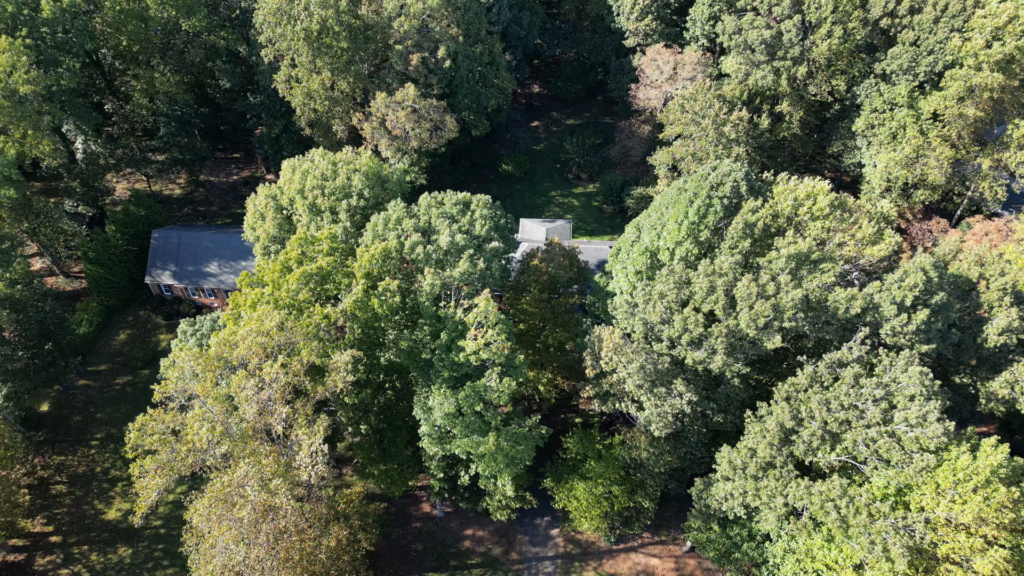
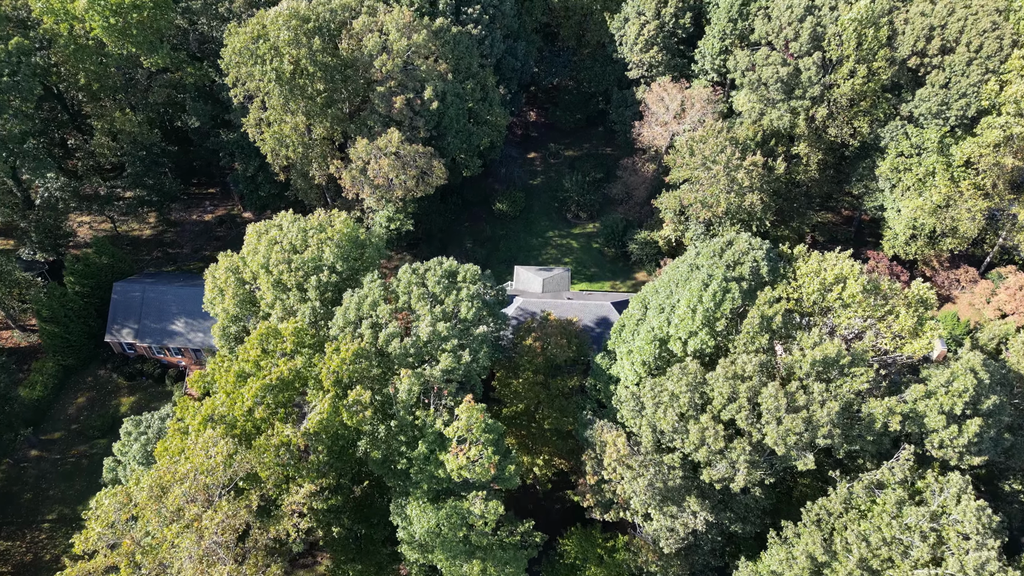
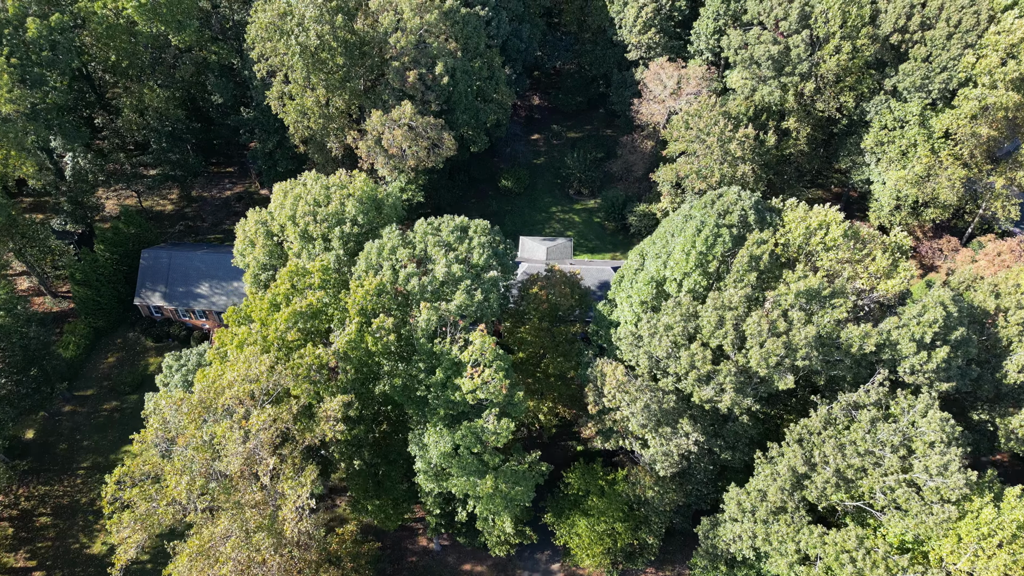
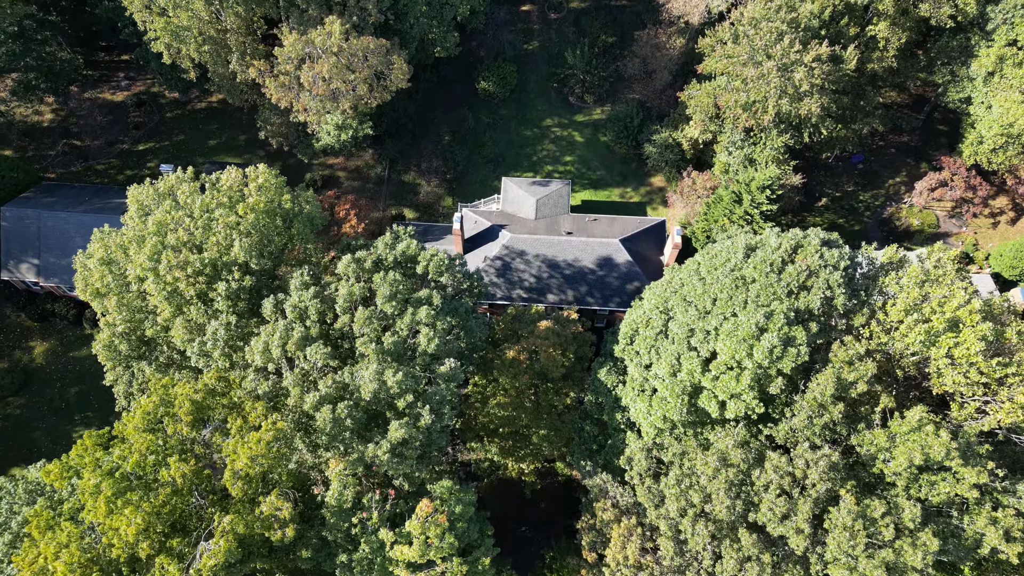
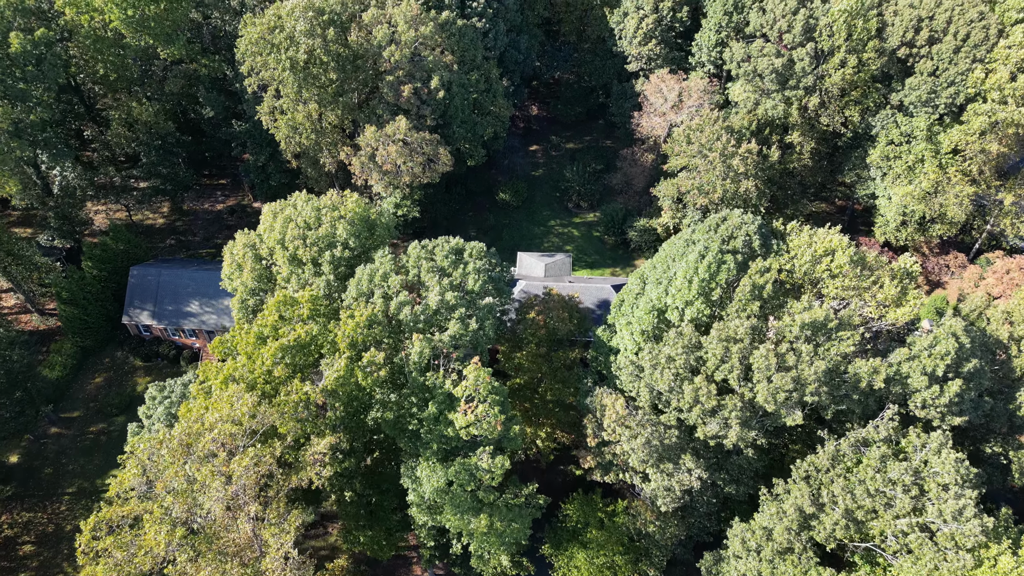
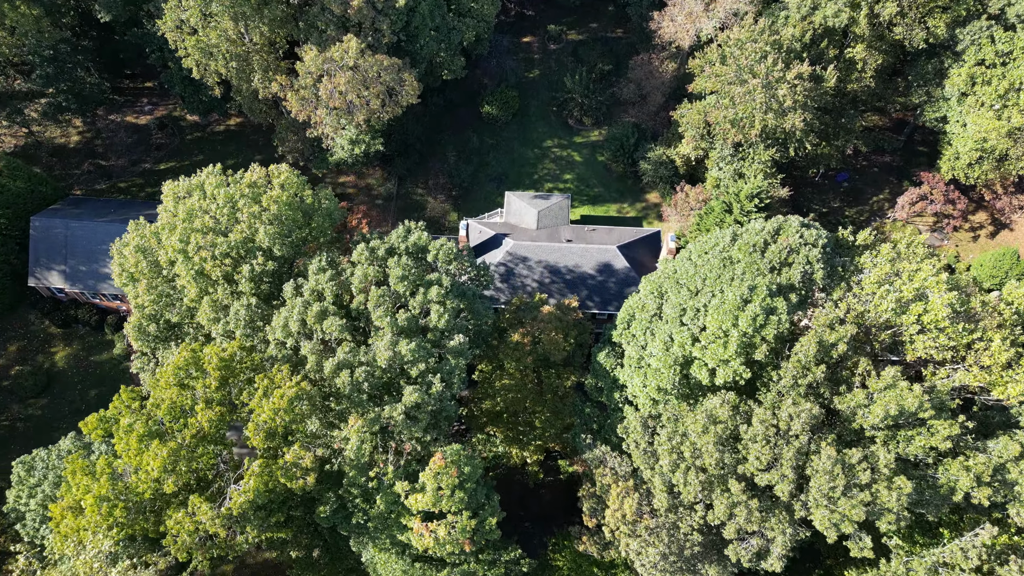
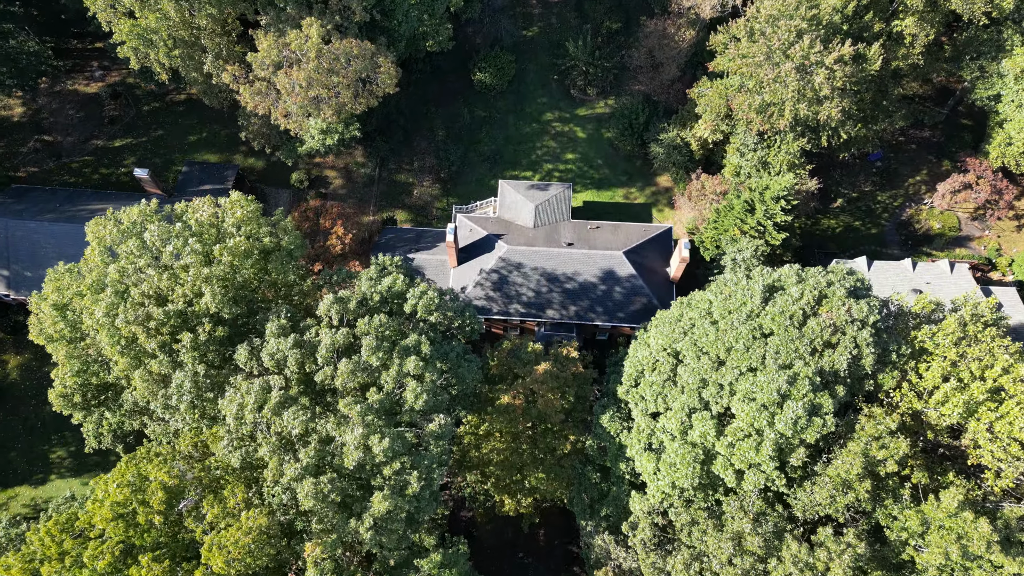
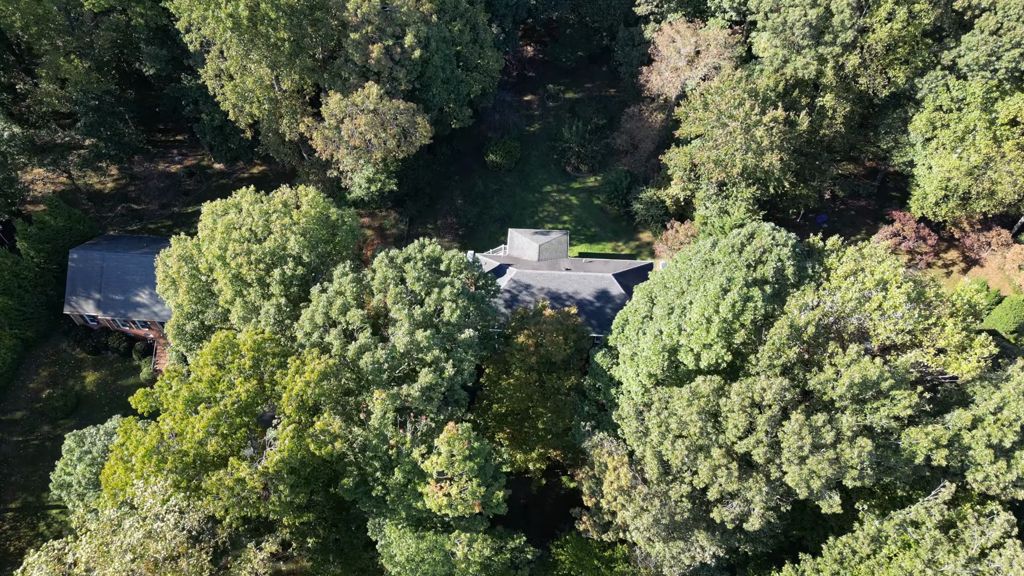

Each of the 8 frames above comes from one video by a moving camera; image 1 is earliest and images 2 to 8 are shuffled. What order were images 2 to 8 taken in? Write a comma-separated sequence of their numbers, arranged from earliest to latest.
3, 5, 2, 8, 6, 4, 7
